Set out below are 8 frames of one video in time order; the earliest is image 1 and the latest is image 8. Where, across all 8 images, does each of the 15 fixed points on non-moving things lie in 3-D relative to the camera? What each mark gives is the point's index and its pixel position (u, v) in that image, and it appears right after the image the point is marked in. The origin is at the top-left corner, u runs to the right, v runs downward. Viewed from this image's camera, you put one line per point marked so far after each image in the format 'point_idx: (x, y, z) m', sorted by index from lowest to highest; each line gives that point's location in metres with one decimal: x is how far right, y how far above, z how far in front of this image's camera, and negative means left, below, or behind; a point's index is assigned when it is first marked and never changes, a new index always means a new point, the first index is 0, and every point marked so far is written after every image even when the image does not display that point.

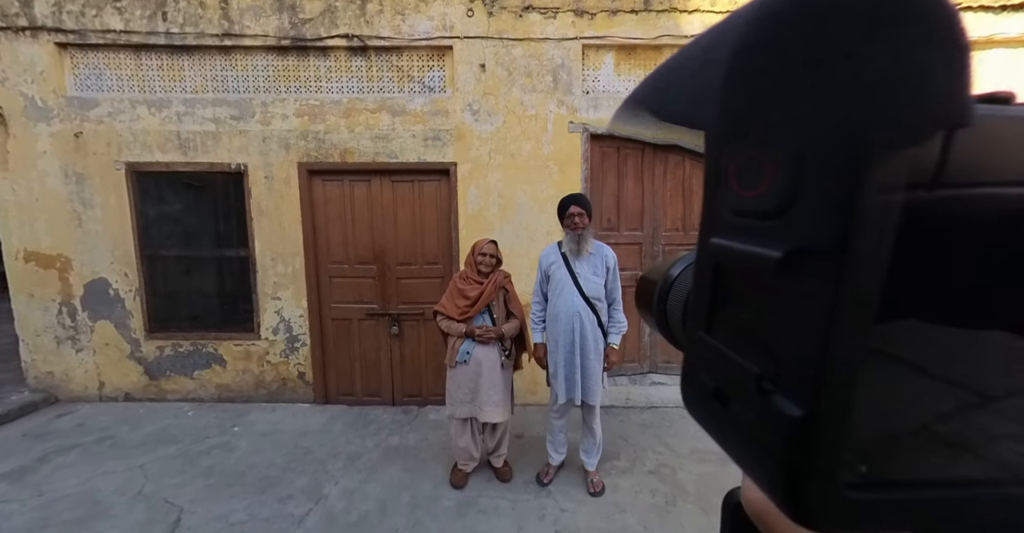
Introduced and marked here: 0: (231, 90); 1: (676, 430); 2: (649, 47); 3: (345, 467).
0: (-2.7, +1.7, +3.6) m
1: (+1.5, -1.5, +3.4) m
2: (+1.3, +2.1, +3.5) m
3: (-1.3, -1.6, +2.9) m
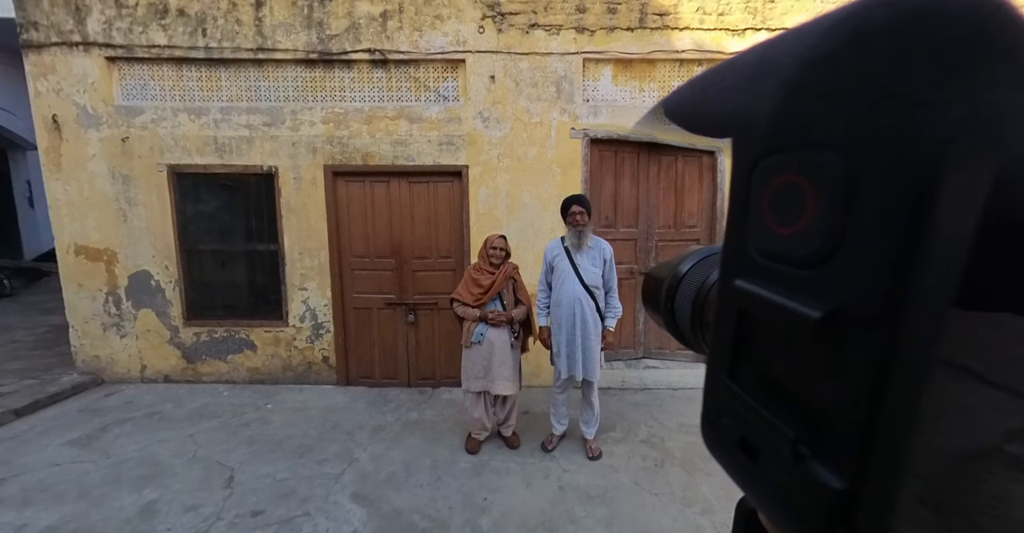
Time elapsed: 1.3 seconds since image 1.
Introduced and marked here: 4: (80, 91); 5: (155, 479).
0: (-2.6, +1.8, +4.0) m
1: (+1.6, -1.4, +3.7) m
2: (+1.4, +2.1, +3.9) m
3: (-1.2, -1.5, +3.3) m
4: (-4.5, +1.8, +3.9) m
5: (-2.7, -1.6, +2.8) m
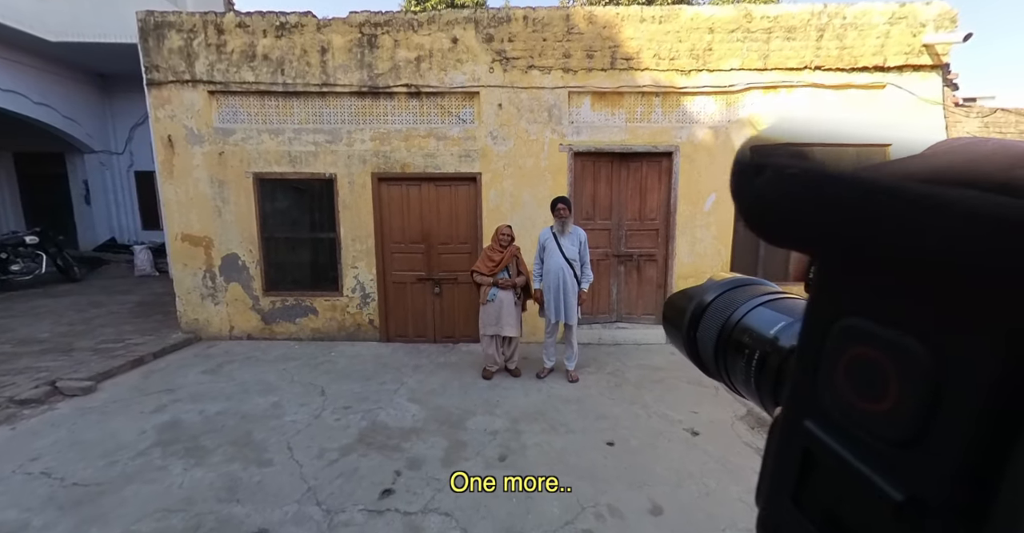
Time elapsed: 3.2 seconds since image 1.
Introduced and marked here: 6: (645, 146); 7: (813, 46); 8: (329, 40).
0: (-2.6, +2.0, +5.2) m
1: (+1.6, -1.2, +5.0) m
2: (+1.4, +2.4, +5.1) m
3: (-1.2, -1.3, +4.6) m
4: (-4.4, +2.1, +5.2) m
5: (-2.6, -1.3, +4.1) m
6: (+1.8, +1.7, +5.2) m
7: (+4.0, +2.9, +4.9) m
8: (-2.5, +3.1, +5.0) m
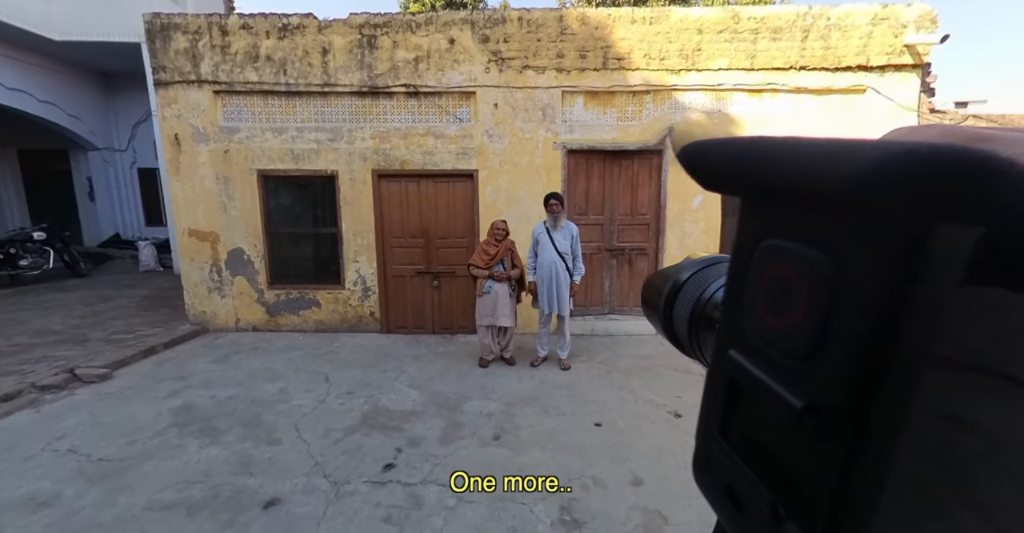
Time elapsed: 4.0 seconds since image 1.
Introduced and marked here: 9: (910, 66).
0: (-2.7, +2.1, +5.4) m
1: (+1.6, -1.1, +5.3) m
2: (+1.3, +2.5, +5.3) m
3: (-1.3, -1.2, +4.8) m
4: (-4.5, +2.1, +5.3) m
5: (-2.7, -1.3, +4.3) m
6: (+1.8, +1.8, +5.4) m
7: (+3.9, +3.0, +5.1) m
8: (-2.5, +3.1, +5.2) m
9: (+5.4, +2.7, +5.1) m
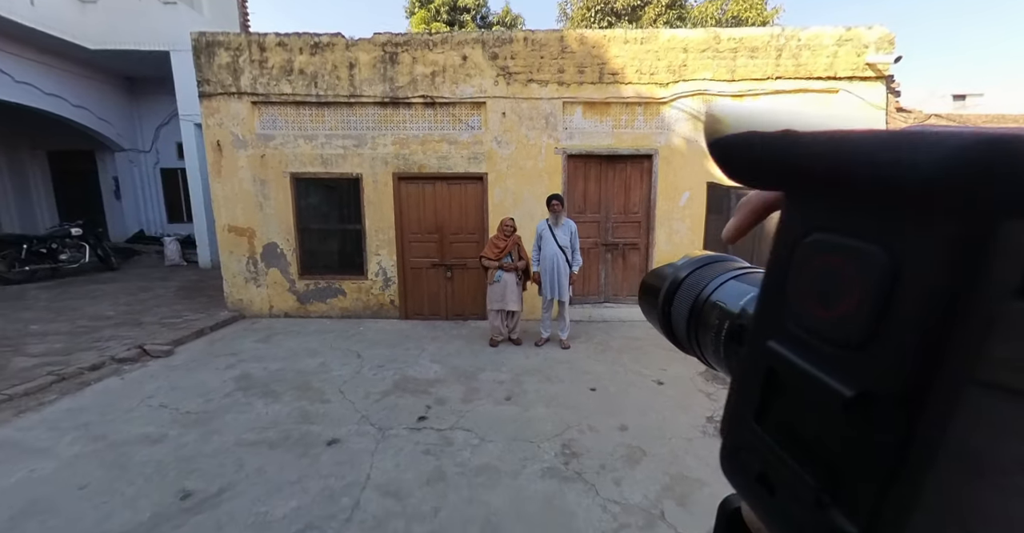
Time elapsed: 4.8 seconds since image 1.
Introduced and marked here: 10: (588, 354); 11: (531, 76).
0: (-2.6, +2.2, +6.0) m
1: (+1.6, -1.0, +5.9) m
2: (+1.4, +2.6, +5.9) m
3: (-1.2, -1.1, +5.5) m
4: (-4.4, +2.3, +6.0) m
5: (-2.6, -1.2, +4.9) m
6: (+1.9, +1.9, +6.0) m
7: (+4.0, +3.1, +5.7) m
8: (-2.4, +3.3, +5.8) m
9: (+5.5, +2.9, +5.8) m
10: (+1.0, -1.2, +5.0) m
11: (+0.3, +3.0, +5.9) m
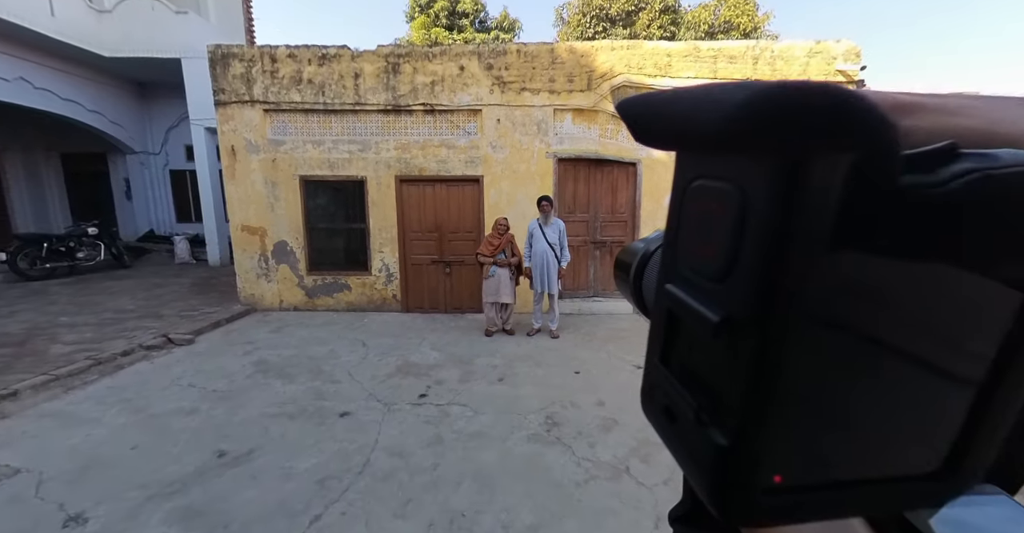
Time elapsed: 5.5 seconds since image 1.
0: (-2.7, +2.3, +6.5) m
1: (+1.6, -0.9, +6.3) m
2: (+1.3, +2.7, +6.4) m
3: (-1.3, -1.0, +5.9) m
4: (-4.5, +2.3, +6.4) m
5: (-2.7, -1.1, +5.4) m
6: (+1.8, +2.0, +6.4) m
7: (+3.9, +3.2, +6.2) m
8: (-2.5, +3.3, +6.2) m
9: (+5.4, +2.9, +6.2) m
10: (+0.9, -1.1, +5.4) m
11: (+0.2, +3.1, +6.3) m
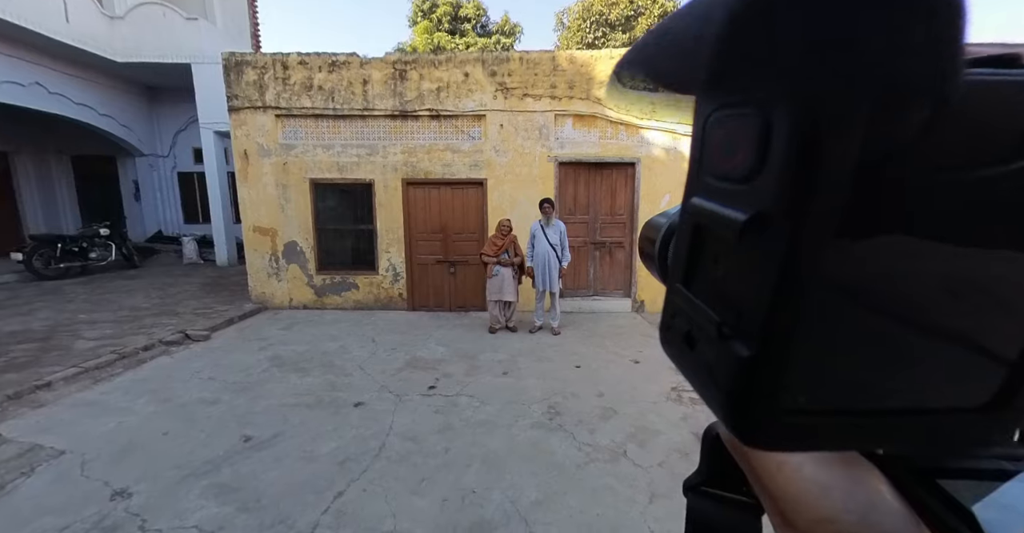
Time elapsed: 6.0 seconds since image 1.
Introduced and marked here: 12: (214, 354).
0: (-2.6, +2.3, +6.7) m
1: (+1.6, -0.9, +6.6) m
2: (+1.4, +2.7, +6.6) m
3: (-1.2, -1.0, +6.1) m
4: (-4.5, +2.3, +6.6) m
5: (-2.6, -1.1, +5.6) m
6: (+1.8, +2.0, +6.7) m
7: (+4.0, +3.2, +6.4) m
8: (-2.5, +3.3, +6.5) m
9: (+5.5, +2.9, +6.4) m
10: (+1.0, -1.1, +5.7) m
11: (+0.3, +3.1, +6.5) m
12: (-3.9, -1.1, +4.9) m
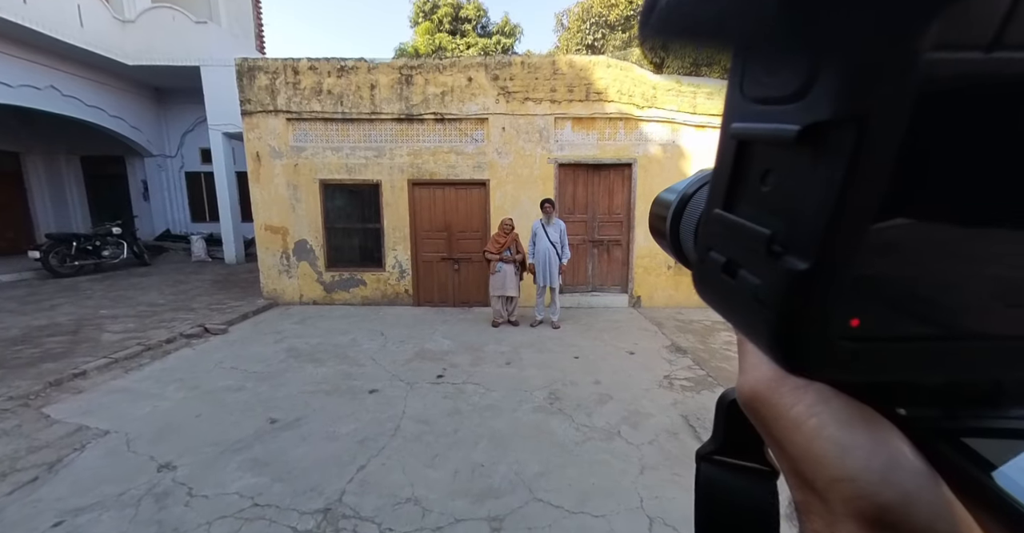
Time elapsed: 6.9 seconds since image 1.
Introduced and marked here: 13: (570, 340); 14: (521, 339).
0: (-2.6, +2.3, +7.0) m
1: (+1.6, -0.9, +6.9) m
2: (+1.4, +2.7, +6.9) m
3: (-1.2, -1.0, +6.4) m
4: (-4.4, +2.4, +6.9) m
5: (-2.6, -1.0, +5.9) m
6: (+1.9, +2.0, +7.0) m
7: (+4.0, +3.2, +6.7) m
8: (-2.4, +3.4, +6.8) m
9: (+5.5, +3.0, +6.7) m
10: (+1.0, -1.1, +6.0) m
11: (+0.3, +3.1, +6.8) m
12: (-3.9, -1.1, +5.2) m
13: (+0.9, -1.1, +5.6) m
14: (+0.1, -1.1, +5.7) m
